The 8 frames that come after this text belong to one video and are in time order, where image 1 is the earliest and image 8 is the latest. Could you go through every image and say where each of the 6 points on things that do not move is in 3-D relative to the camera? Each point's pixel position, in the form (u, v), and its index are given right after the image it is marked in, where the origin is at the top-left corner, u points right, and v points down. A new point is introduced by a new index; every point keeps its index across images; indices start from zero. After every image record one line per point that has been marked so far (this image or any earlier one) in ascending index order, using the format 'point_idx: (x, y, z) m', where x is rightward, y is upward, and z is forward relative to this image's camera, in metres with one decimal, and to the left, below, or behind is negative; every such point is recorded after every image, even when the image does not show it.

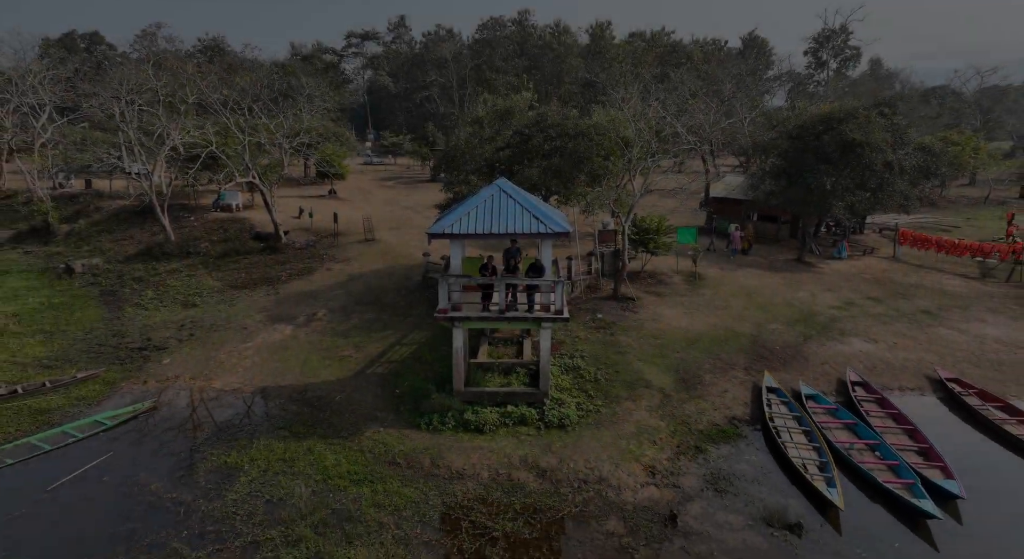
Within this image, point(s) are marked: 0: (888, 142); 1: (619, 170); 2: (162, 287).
0: (+11.4, +4.1, +18.1) m
1: (+2.8, +2.9, +15.9) m
2: (-10.4, -0.2, +17.7) m
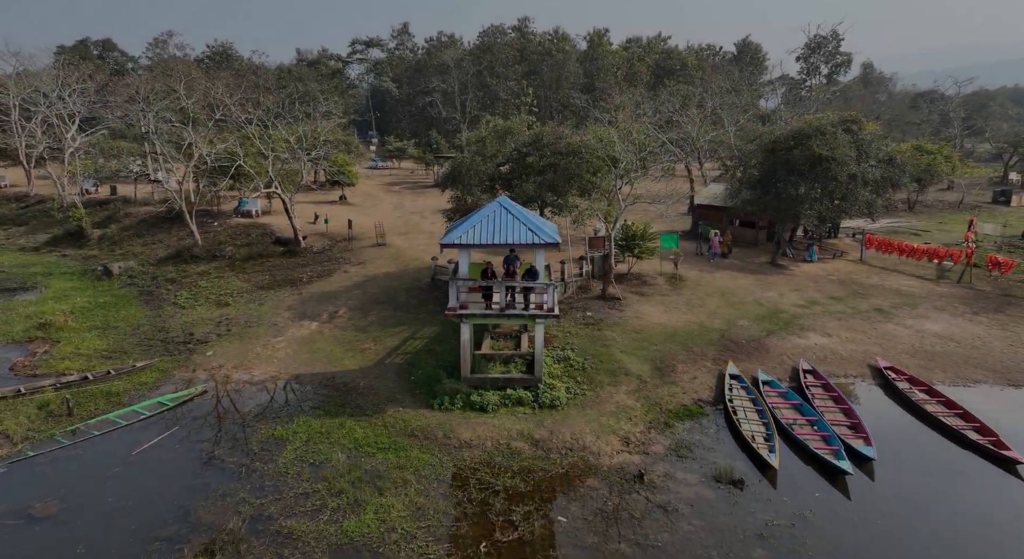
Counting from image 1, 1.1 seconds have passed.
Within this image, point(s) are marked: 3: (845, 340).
0: (+11.4, +4.1, +20.0) m
1: (+2.8, +2.8, +17.8) m
2: (-10.4, -0.2, +19.5) m
3: (+8.3, -1.5, +14.9) m
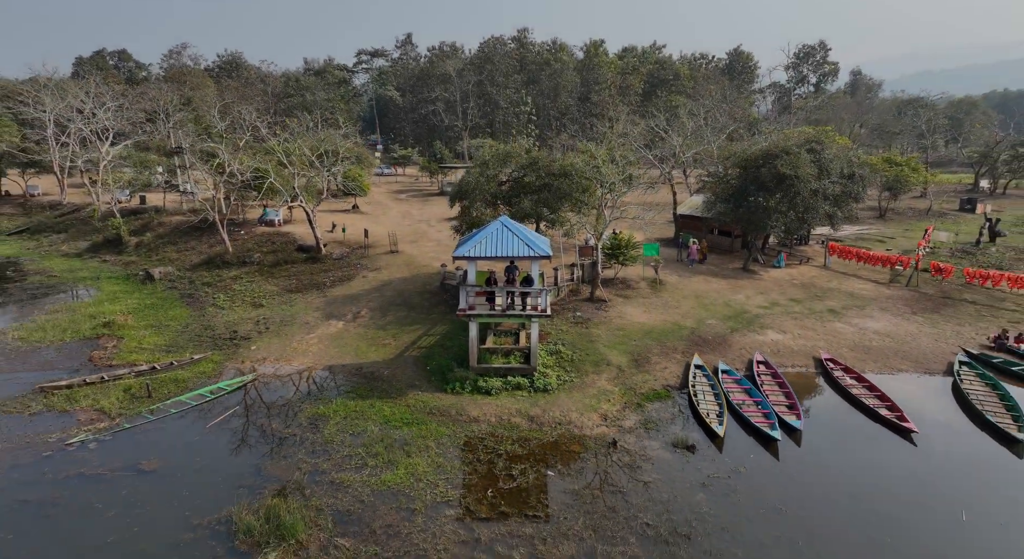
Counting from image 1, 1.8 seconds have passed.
0: (+11.4, +3.9, +22.5) m
1: (+2.8, +2.7, +20.3) m
2: (-10.4, -0.3, +22.0) m
3: (+8.3, -1.6, +17.4) m
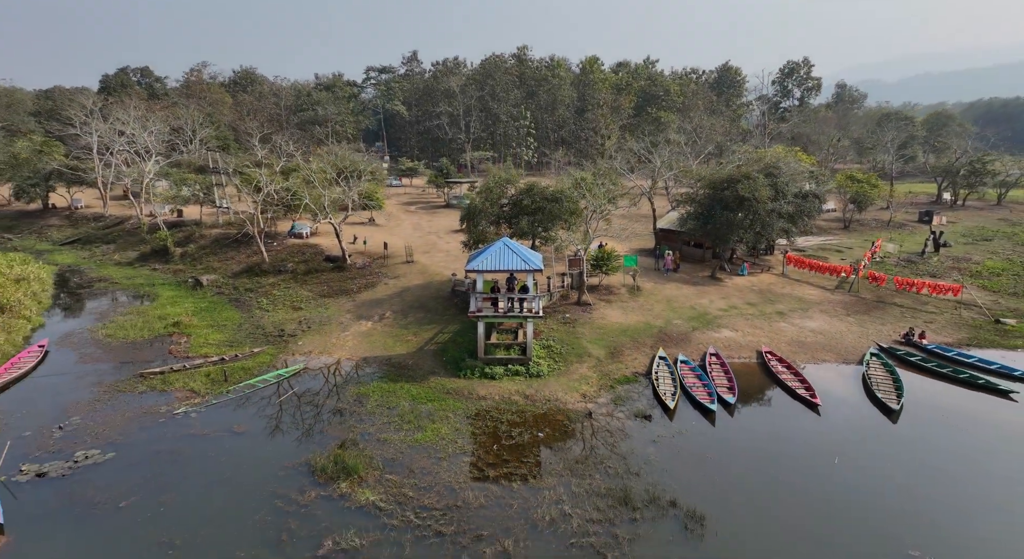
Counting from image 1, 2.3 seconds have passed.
0: (+11.4, +3.6, +26.2) m
1: (+2.8, +2.4, +24.0) m
2: (-10.4, -0.6, +25.8) m
3: (+8.3, -1.9, +21.1) m
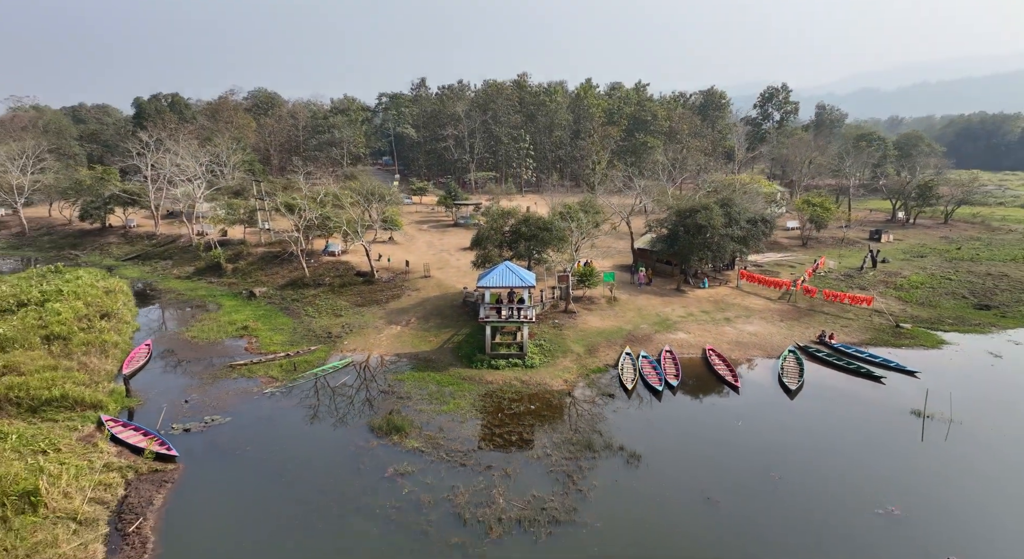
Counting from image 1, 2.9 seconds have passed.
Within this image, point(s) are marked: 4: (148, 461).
0: (+11.4, +3.0, +31.9) m
1: (+2.8, +1.8, +29.7) m
2: (-10.4, -1.3, +31.4) m
3: (+8.3, -2.5, +26.7) m
4: (-10.1, -5.0, +16.5) m
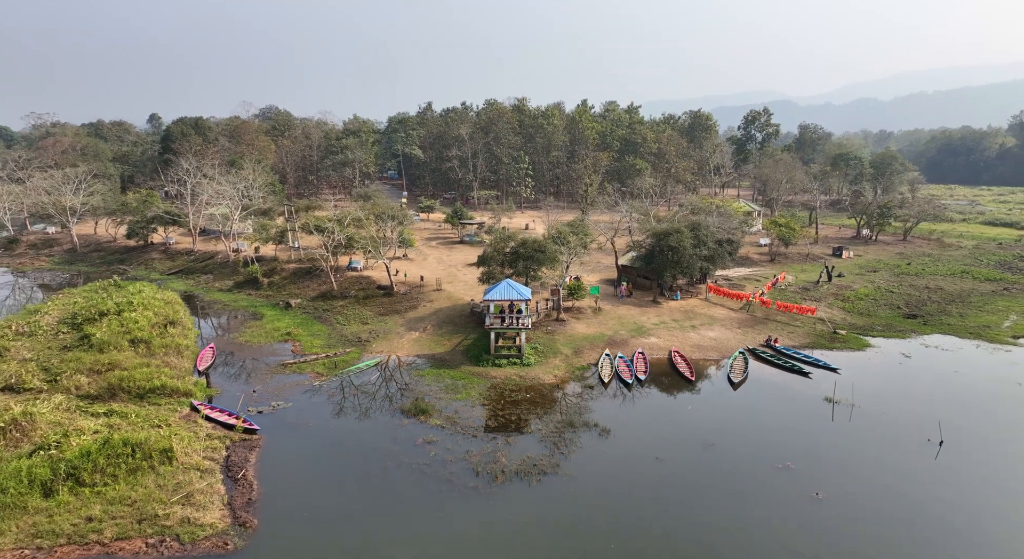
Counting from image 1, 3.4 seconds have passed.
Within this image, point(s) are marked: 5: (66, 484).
0: (+11.4, +2.2, +37.3) m
1: (+2.8, +1.0, +35.1) m
2: (-10.4, -2.1, +36.8) m
3: (+8.3, -3.2, +32.0) m
4: (-10.1, -5.6, +21.8) m
5: (-13.0, -6.0, +17.6) m
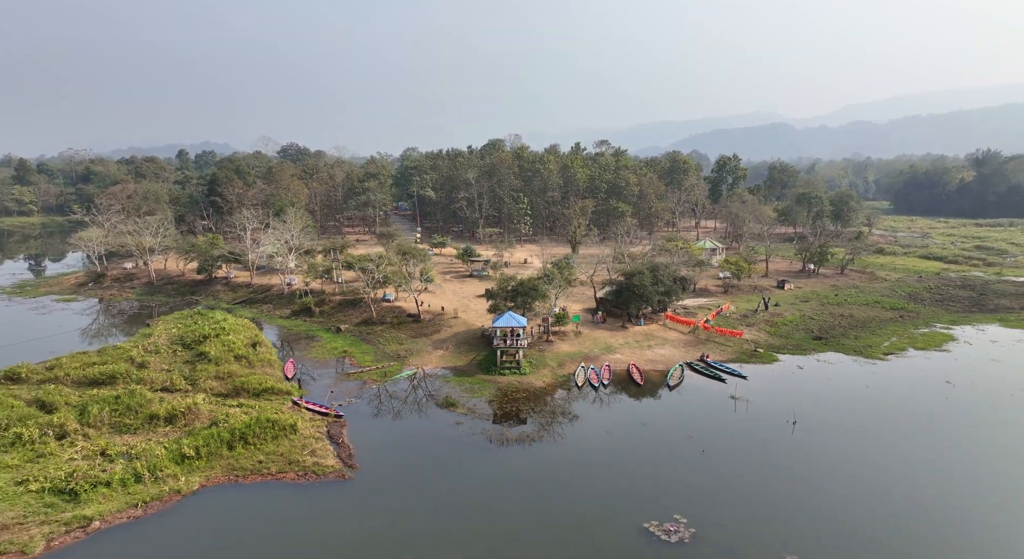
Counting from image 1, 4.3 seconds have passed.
0: (+11.4, -0.3, +48.2) m
1: (+2.9, -1.4, +46.0) m
2: (-10.3, -4.5, +47.6) m
3: (+8.3, -5.5, +42.8) m
4: (-10.0, -7.6, +32.6) m
5: (-12.9, -7.8, +28.4) m
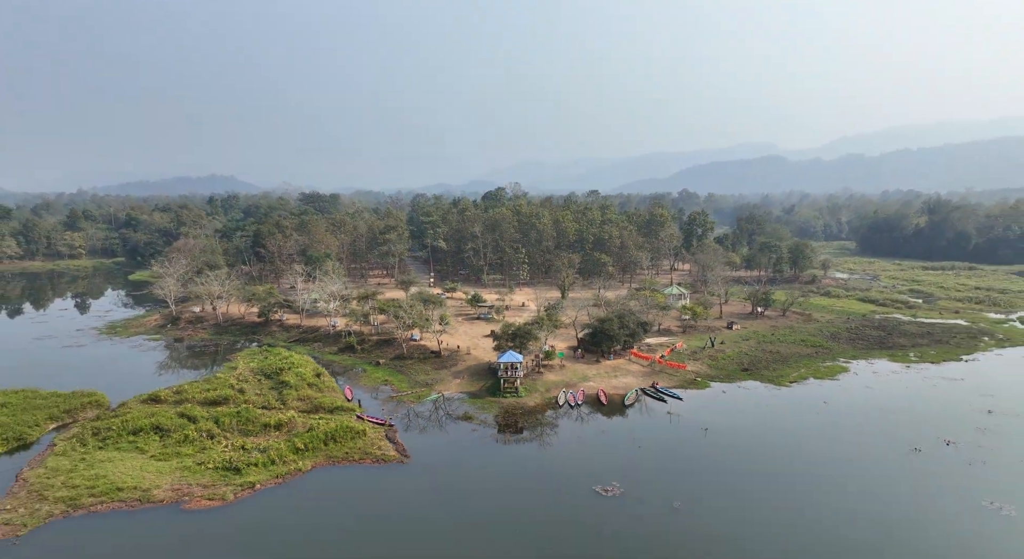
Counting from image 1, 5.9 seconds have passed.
0: (+11.4, -5.0, +62.6) m
1: (+2.8, -6.0, +60.3) m
2: (-10.3, -9.2, +61.7) m
3: (+8.3, -9.9, +56.9) m
4: (-10.0, -11.5, +46.6) m
5: (-12.9, -11.5, +42.4) m
